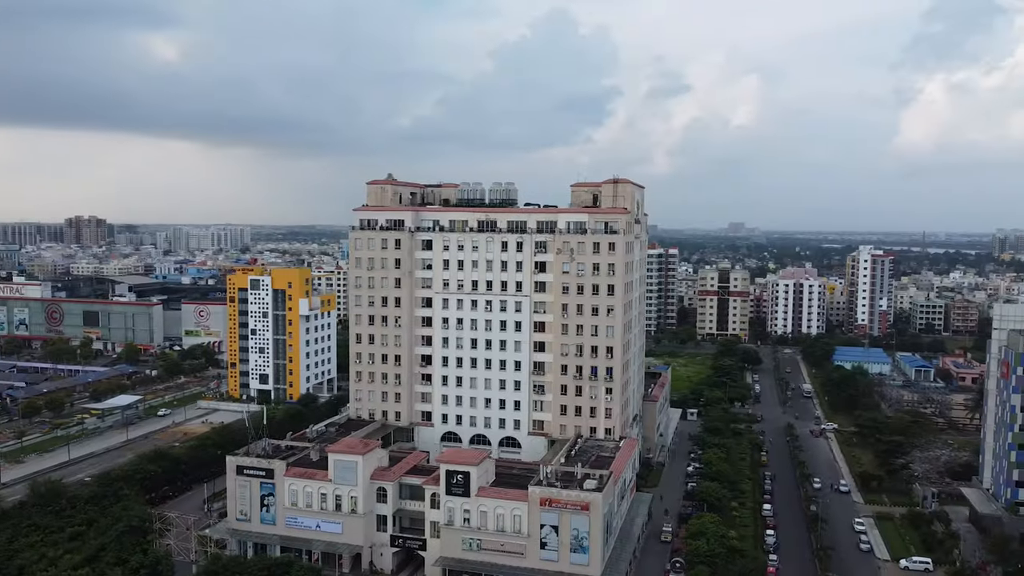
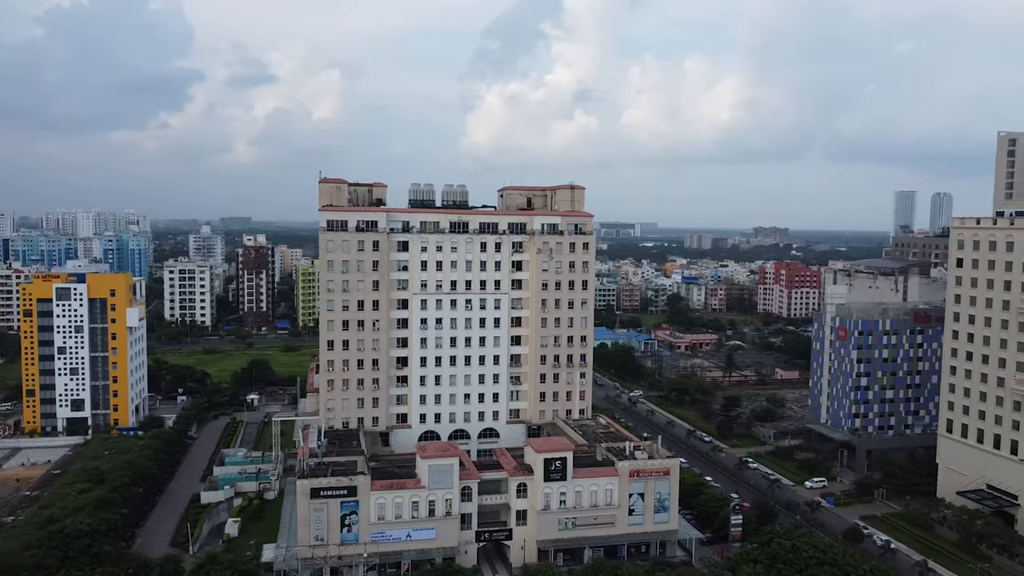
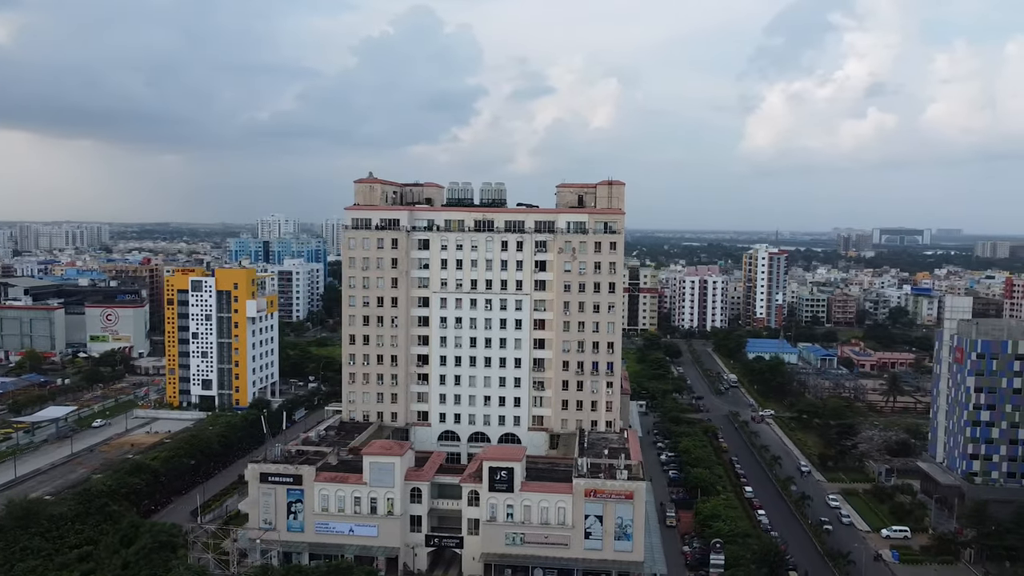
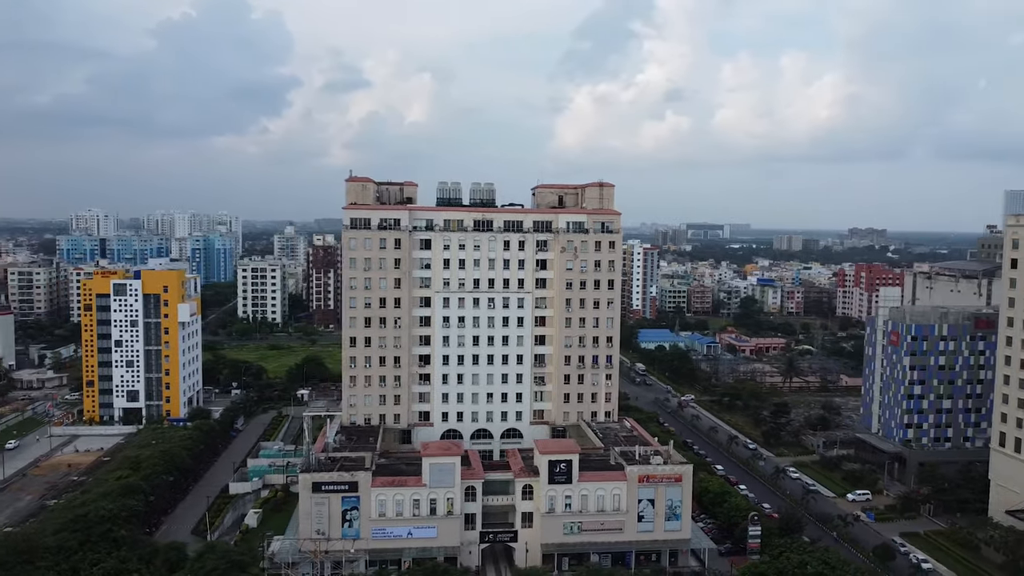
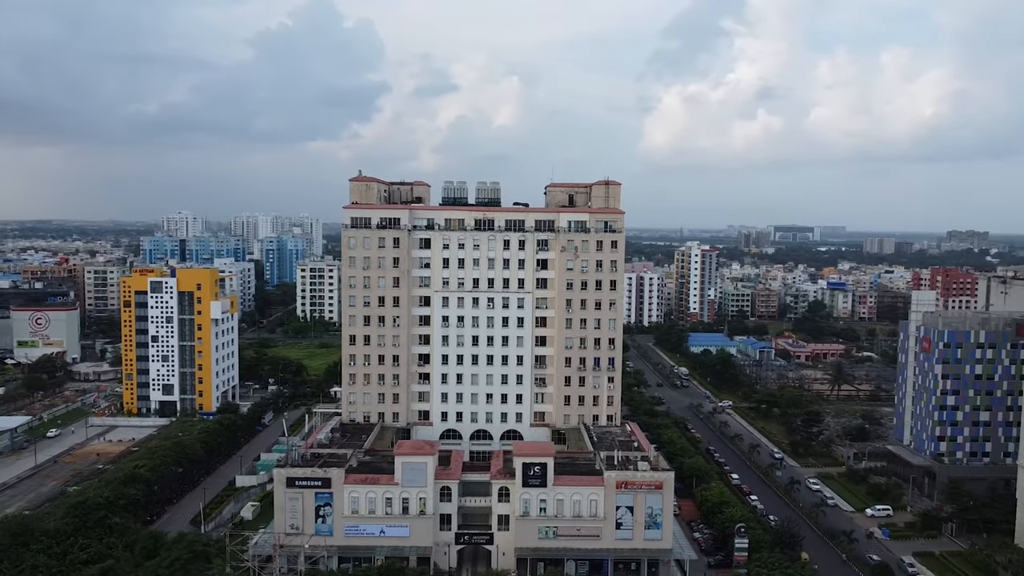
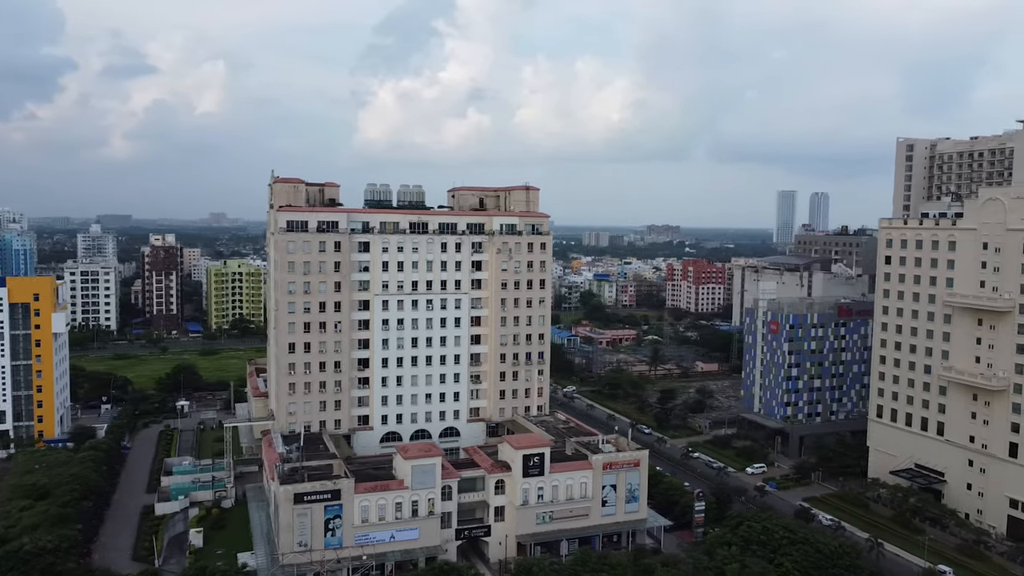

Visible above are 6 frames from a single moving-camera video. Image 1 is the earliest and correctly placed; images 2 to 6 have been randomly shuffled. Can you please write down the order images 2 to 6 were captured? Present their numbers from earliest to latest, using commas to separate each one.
3, 5, 4, 2, 6
